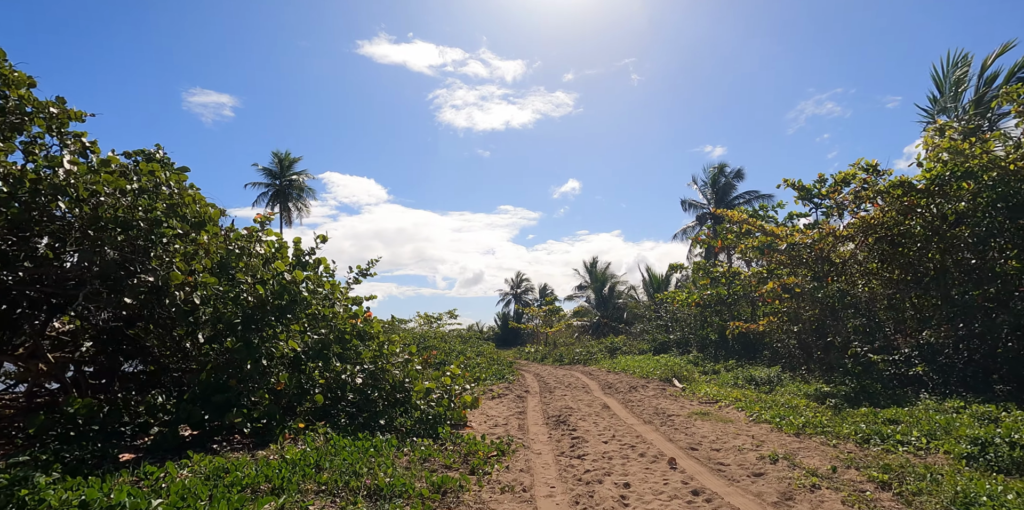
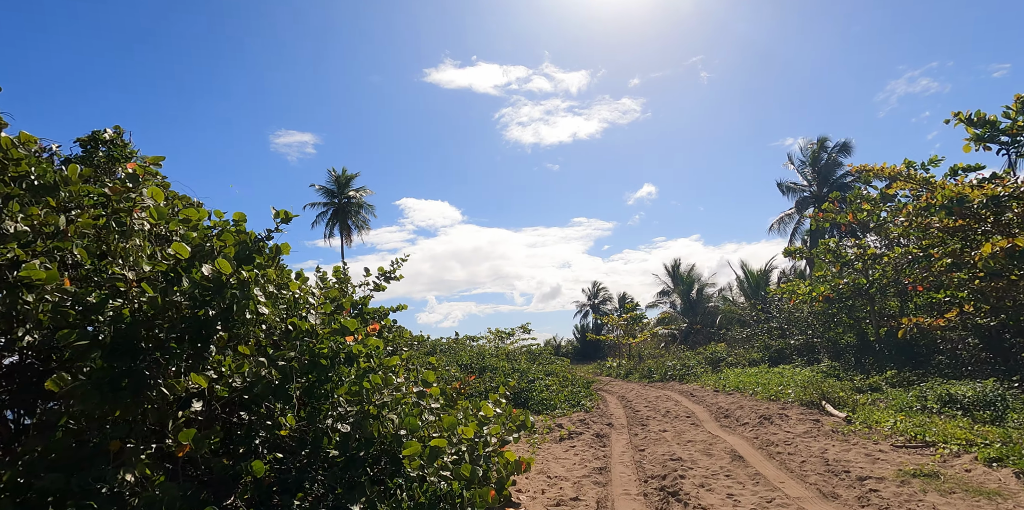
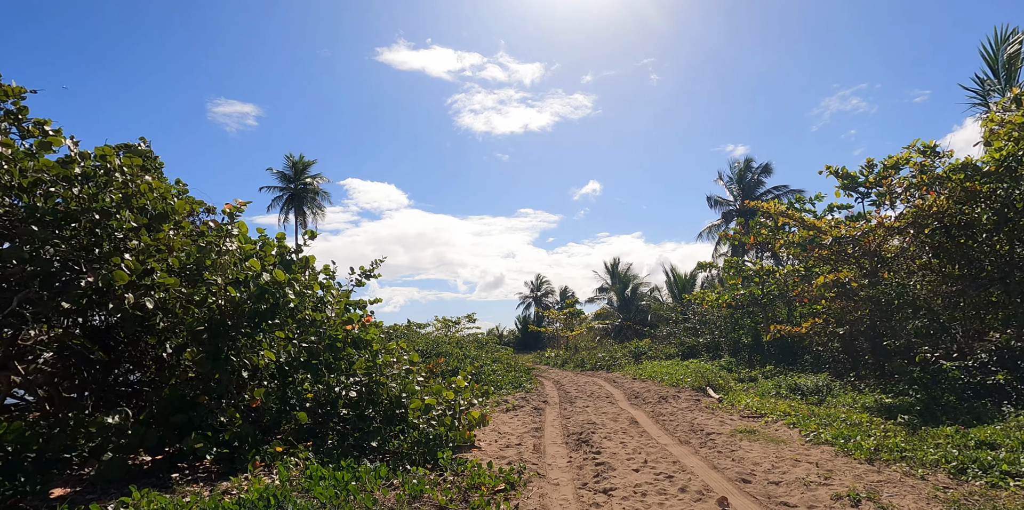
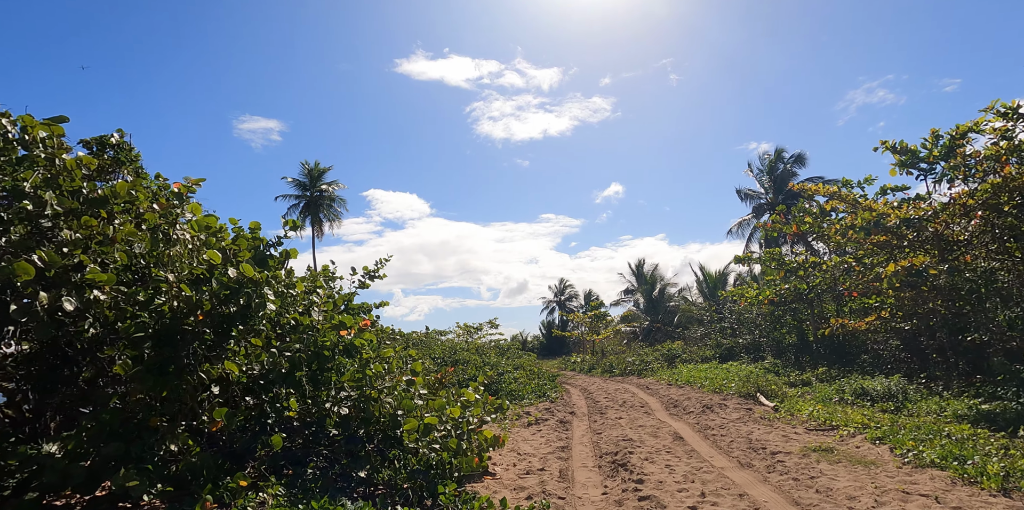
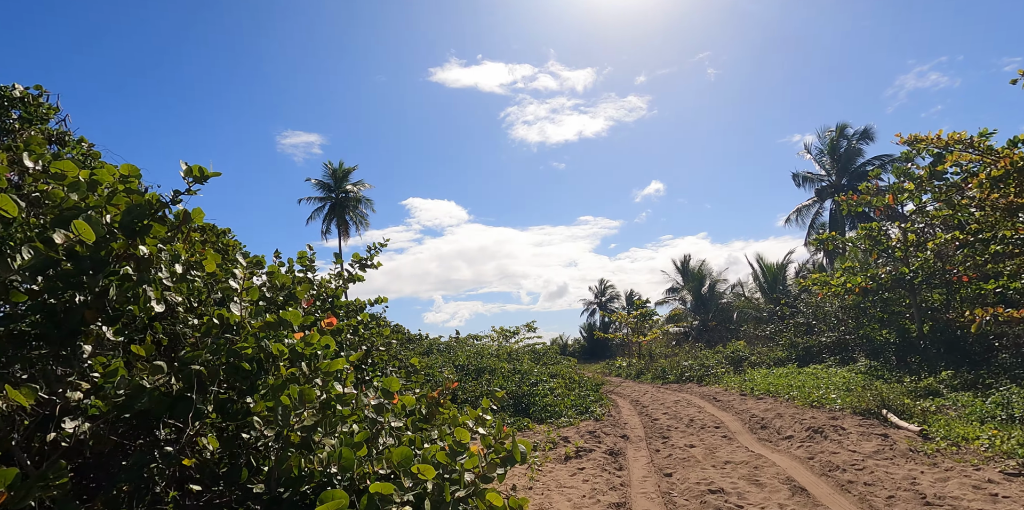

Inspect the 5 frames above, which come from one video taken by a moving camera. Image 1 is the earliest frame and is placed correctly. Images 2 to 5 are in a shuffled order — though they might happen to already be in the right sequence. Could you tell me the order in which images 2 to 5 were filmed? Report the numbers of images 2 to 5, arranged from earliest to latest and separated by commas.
3, 4, 2, 5
